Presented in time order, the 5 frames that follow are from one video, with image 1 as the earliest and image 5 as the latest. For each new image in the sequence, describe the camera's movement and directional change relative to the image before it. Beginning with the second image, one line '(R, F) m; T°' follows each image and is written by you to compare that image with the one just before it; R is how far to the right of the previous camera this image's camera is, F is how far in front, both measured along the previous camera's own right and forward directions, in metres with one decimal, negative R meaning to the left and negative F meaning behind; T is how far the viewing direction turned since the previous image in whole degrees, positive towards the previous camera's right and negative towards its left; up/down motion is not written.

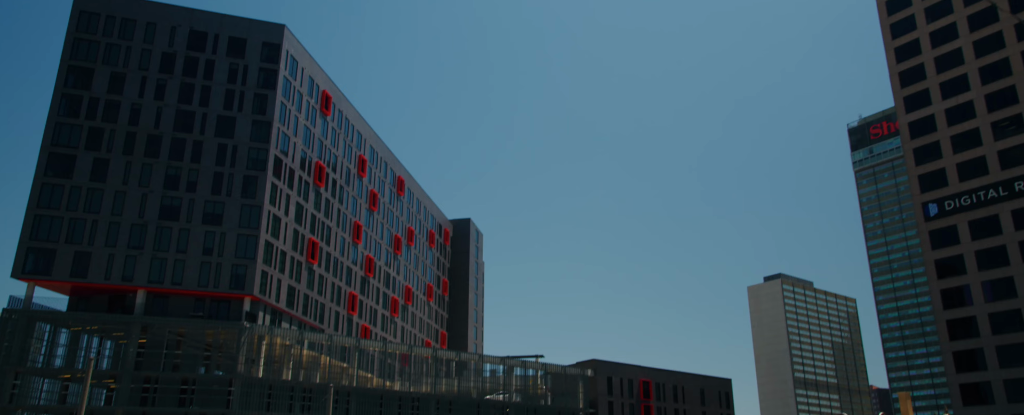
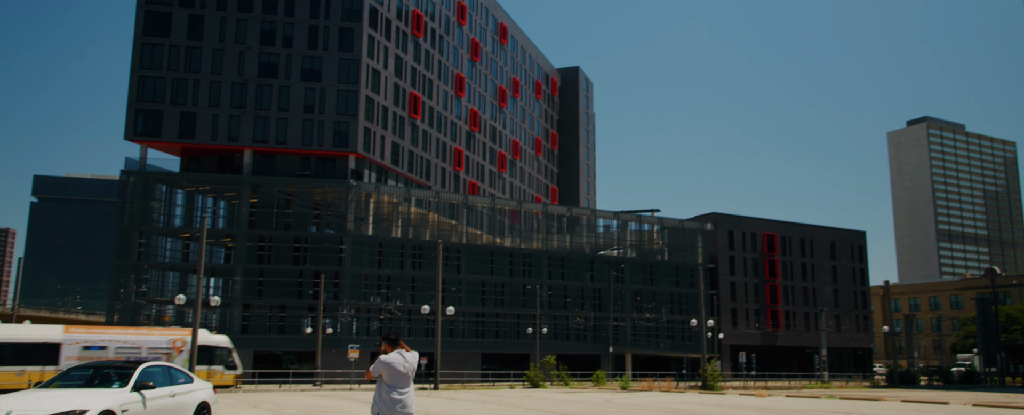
(+0.1, +4.1) m; -8°
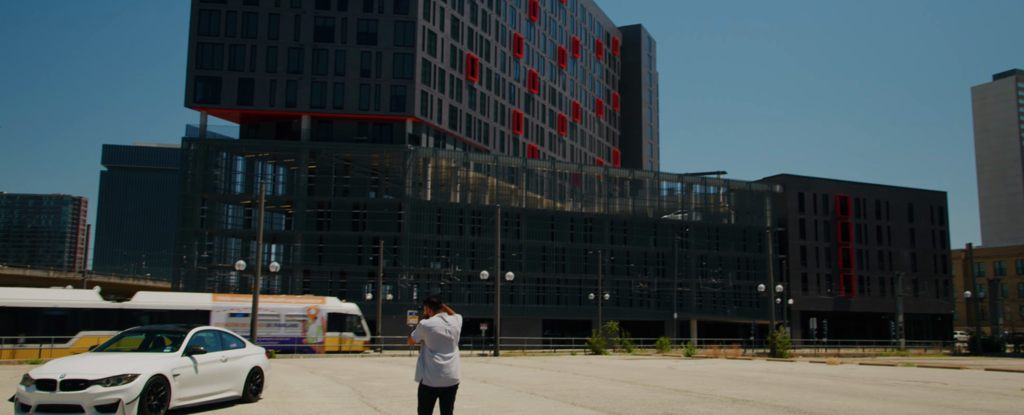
(0.0, +1.5) m; -4°
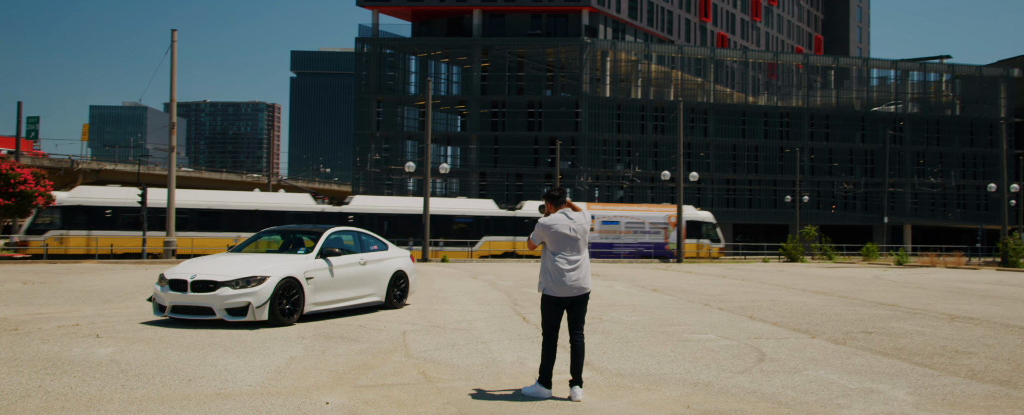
(+0.6, +3.3) m; -13°
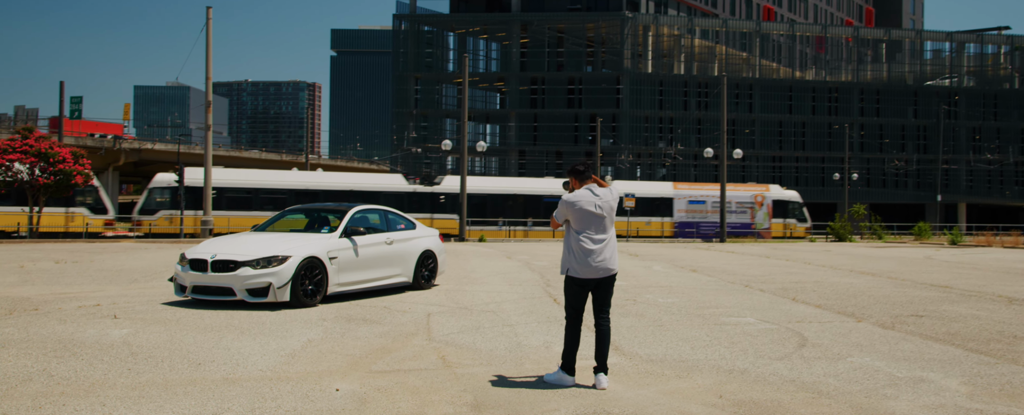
(+0.3, +0.7) m; -3°
